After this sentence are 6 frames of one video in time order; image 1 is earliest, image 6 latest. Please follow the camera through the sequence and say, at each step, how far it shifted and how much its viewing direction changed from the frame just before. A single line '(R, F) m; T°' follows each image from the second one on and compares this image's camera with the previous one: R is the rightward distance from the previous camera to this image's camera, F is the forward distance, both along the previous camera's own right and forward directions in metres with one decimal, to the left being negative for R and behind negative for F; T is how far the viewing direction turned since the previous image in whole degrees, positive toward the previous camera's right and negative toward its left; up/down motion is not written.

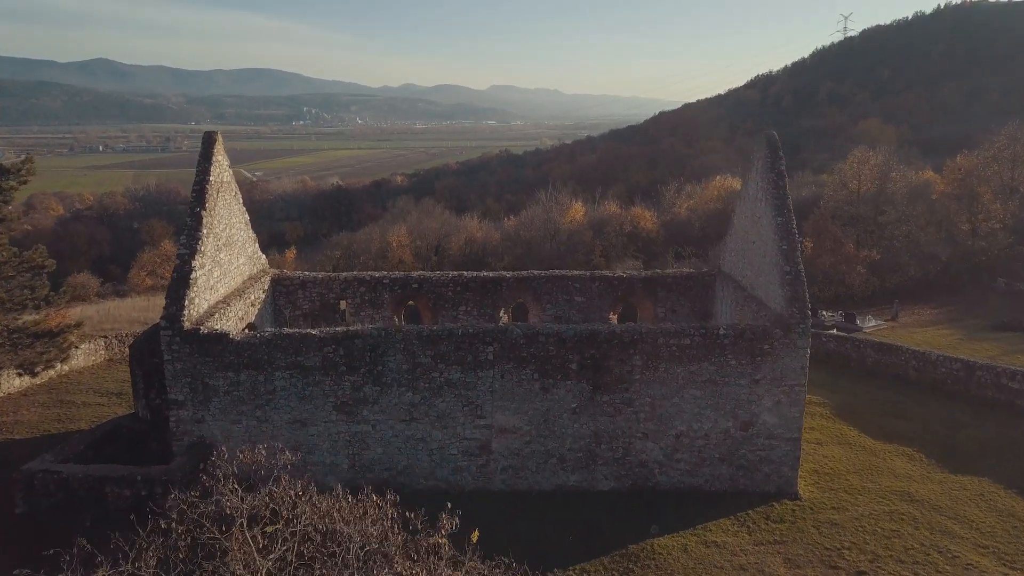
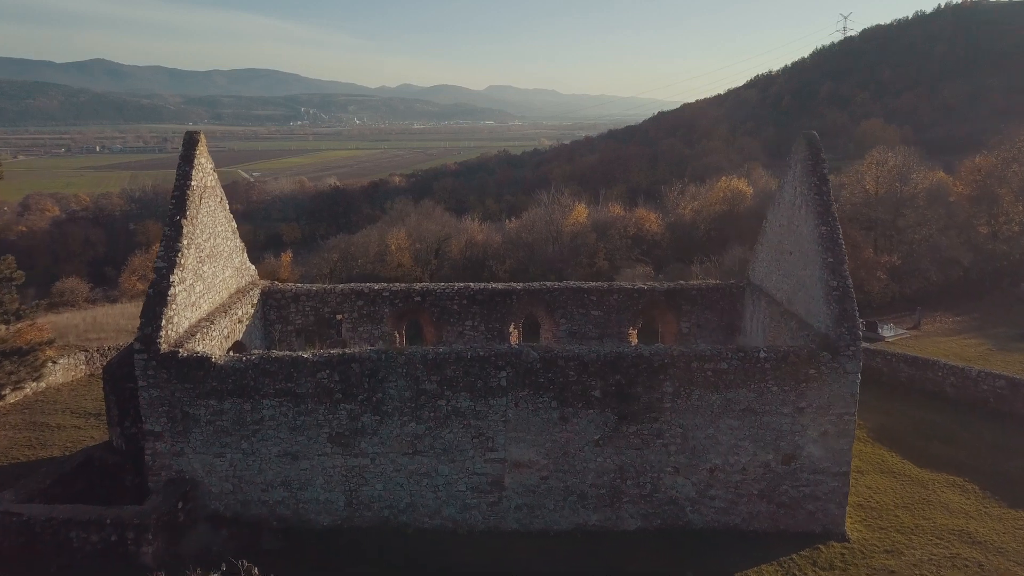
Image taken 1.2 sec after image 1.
(-0.2, +1.1) m; 0°
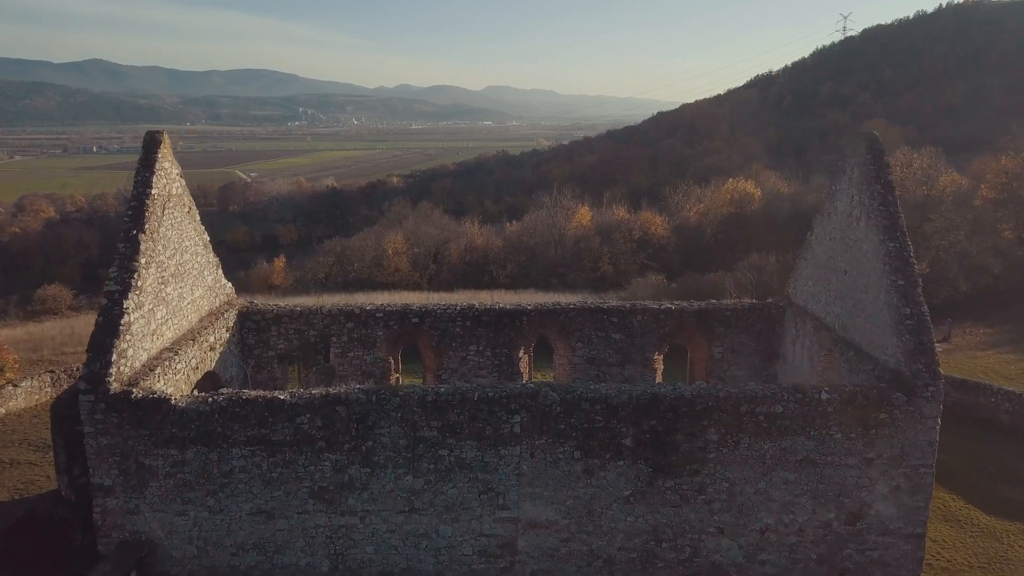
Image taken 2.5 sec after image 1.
(-0.2, +1.4) m; 0°
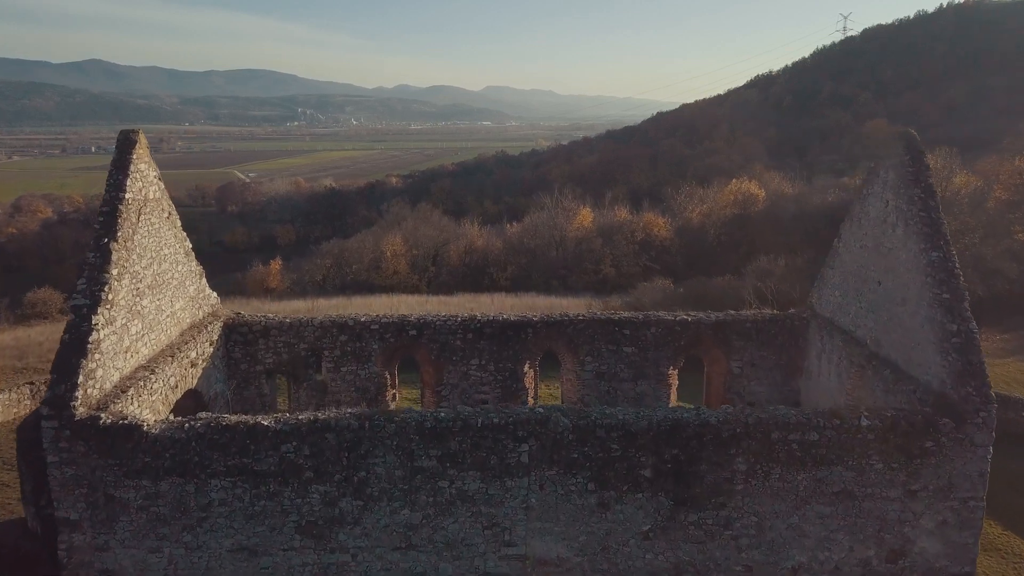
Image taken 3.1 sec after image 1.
(-0.1, +0.7) m; 0°
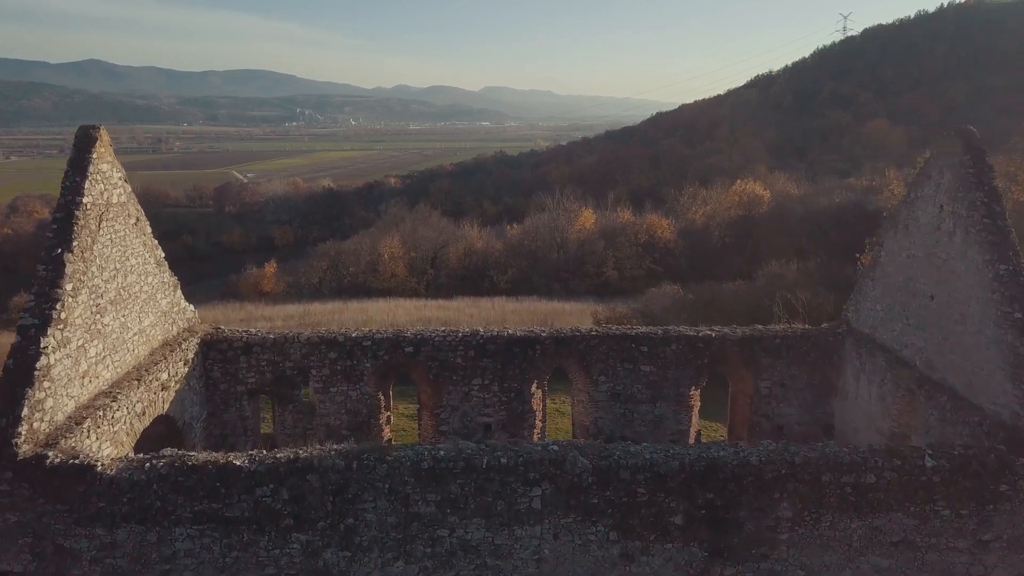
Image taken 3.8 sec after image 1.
(-0.1, +0.9) m; 0°
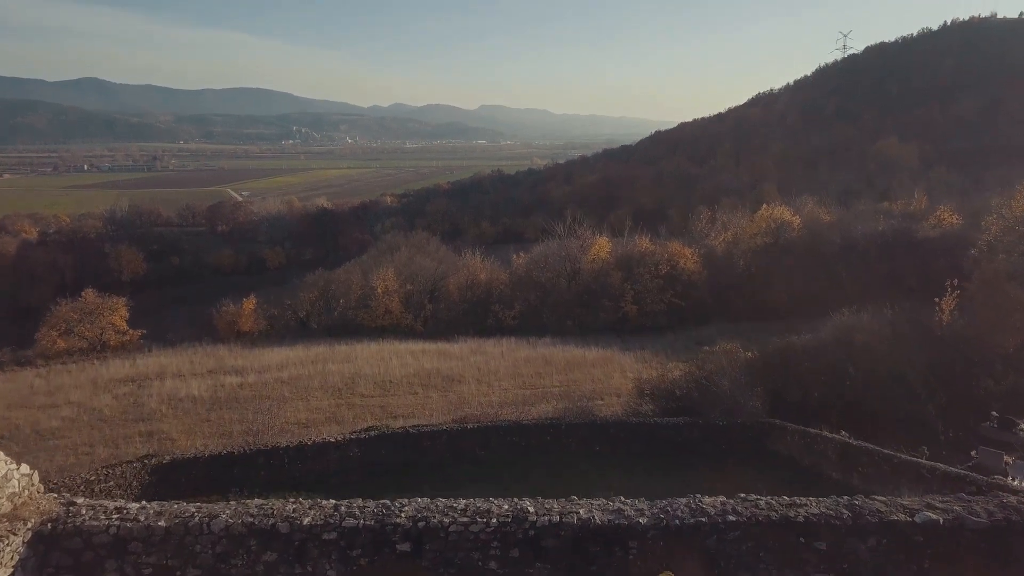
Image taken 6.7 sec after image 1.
(-0.5, +4.0) m; 0°
